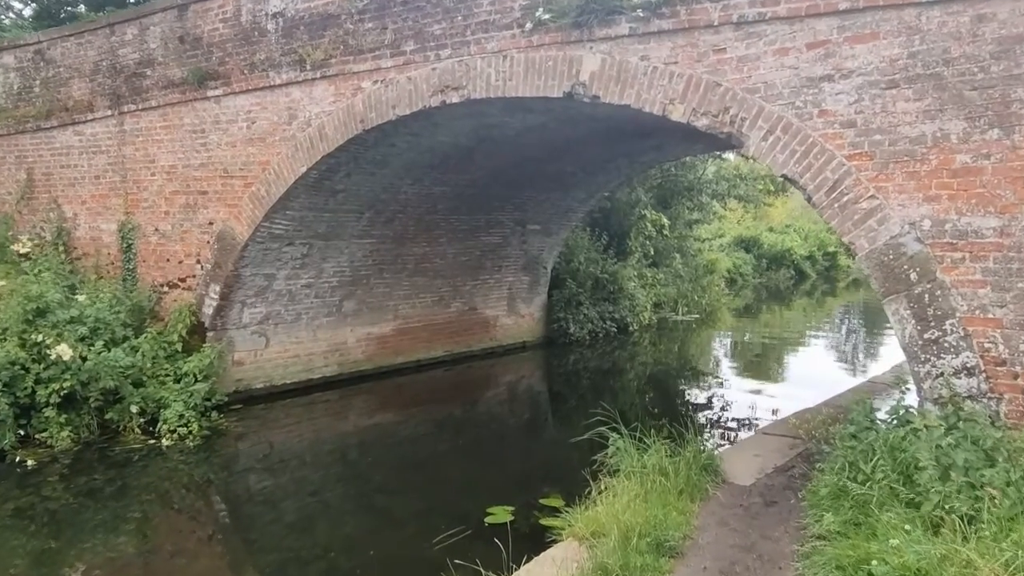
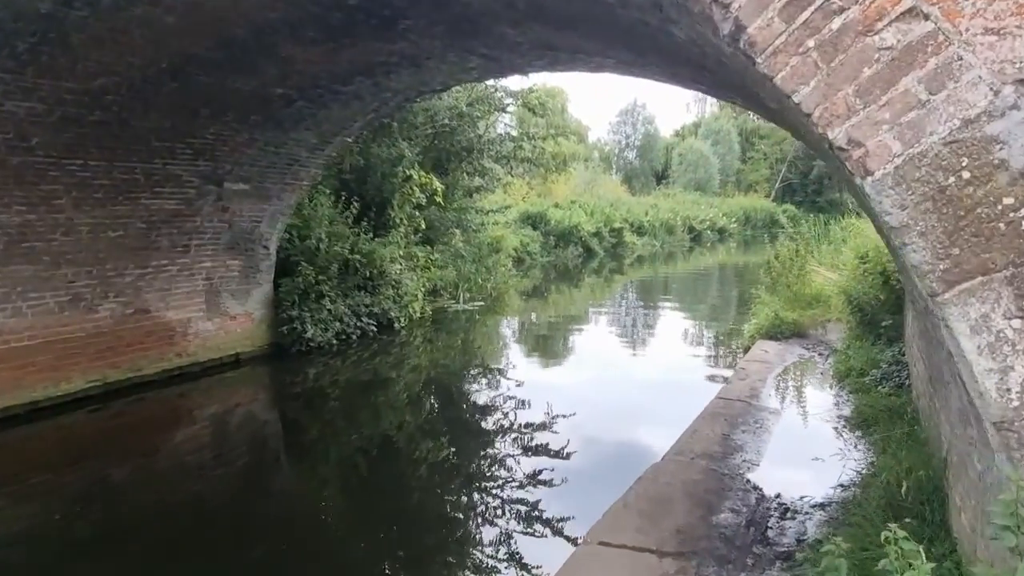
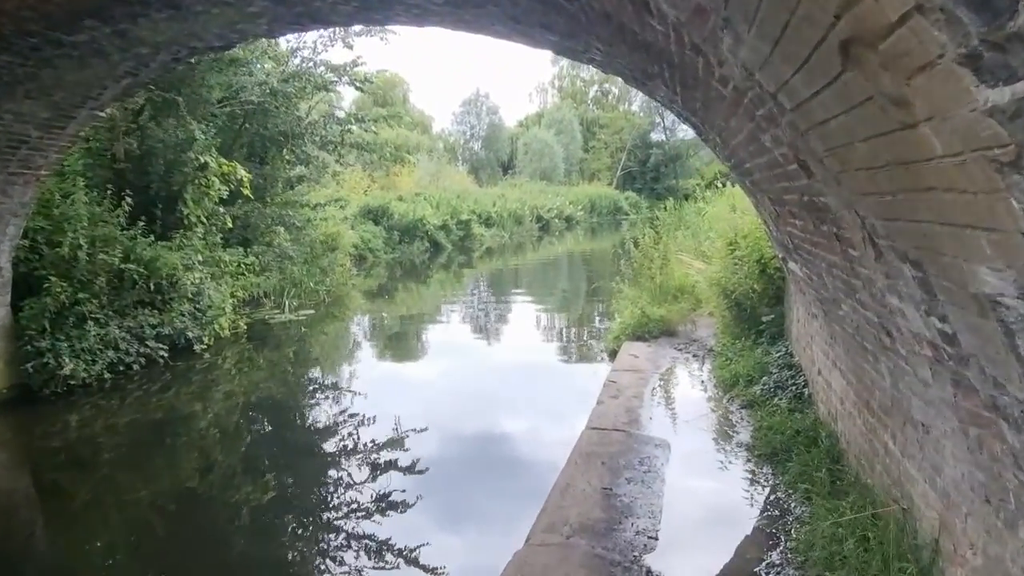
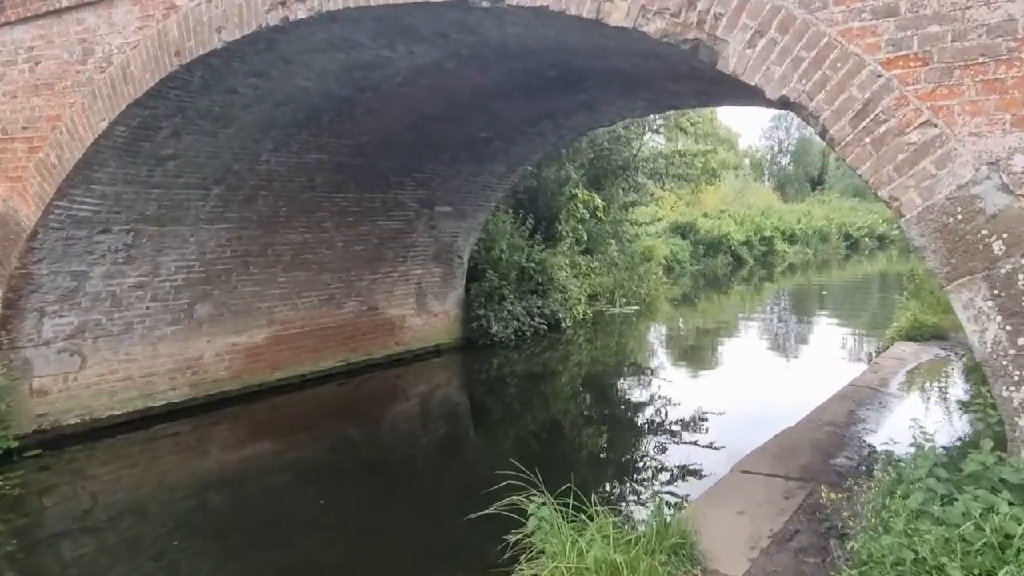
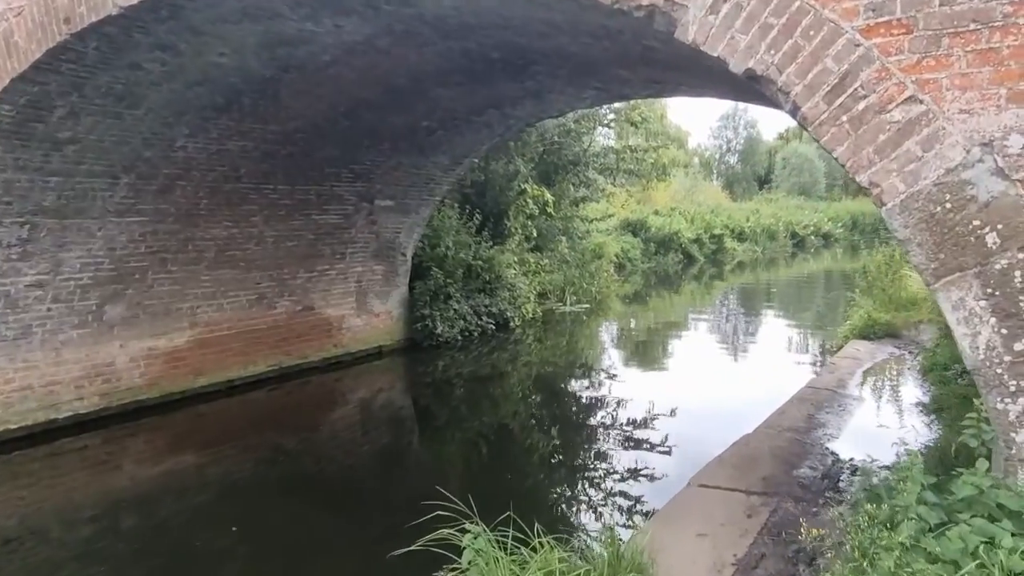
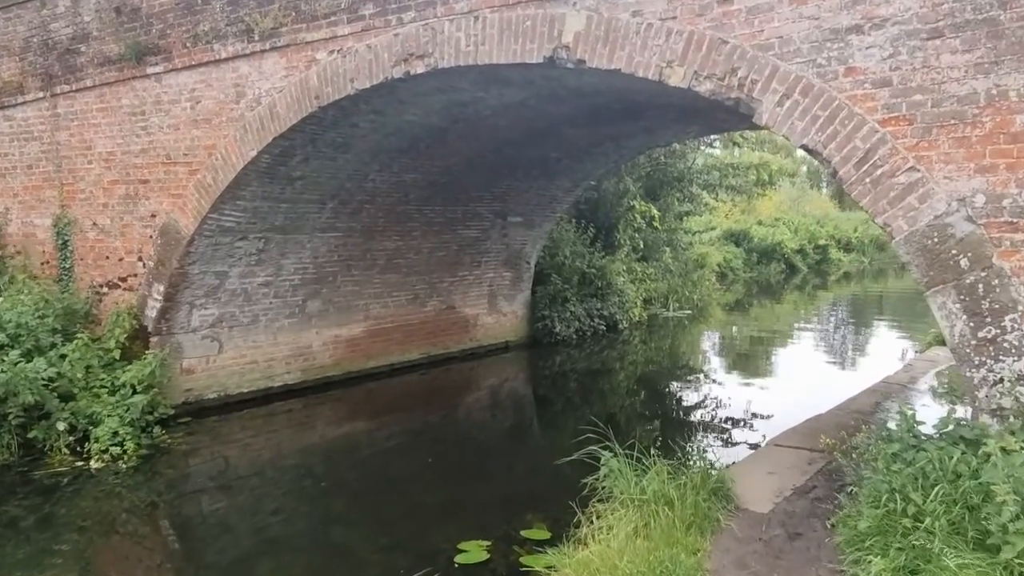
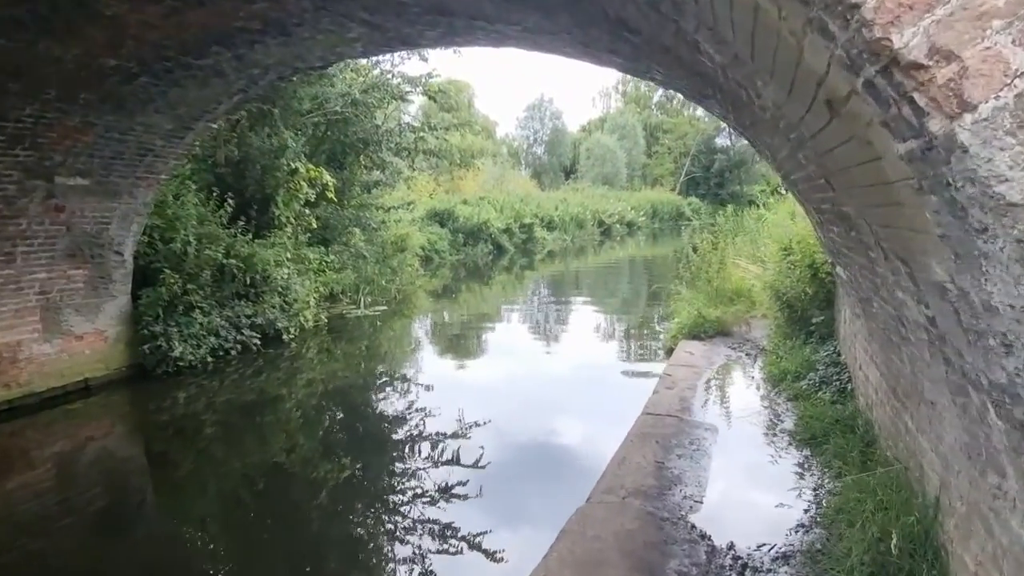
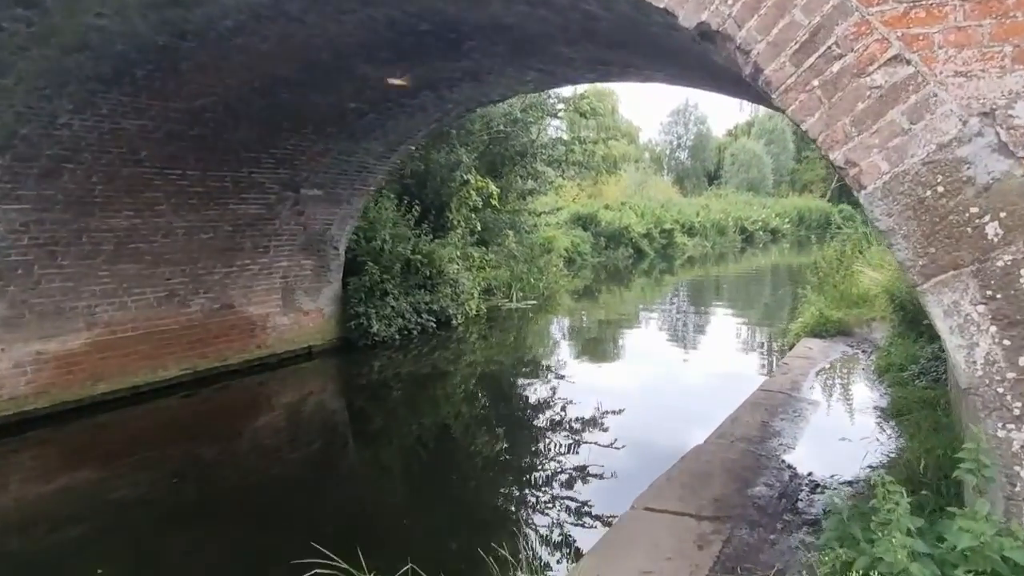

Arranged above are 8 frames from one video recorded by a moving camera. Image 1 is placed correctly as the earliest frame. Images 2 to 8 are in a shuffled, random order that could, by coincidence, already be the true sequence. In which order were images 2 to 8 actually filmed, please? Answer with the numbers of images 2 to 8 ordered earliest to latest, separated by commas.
6, 4, 5, 8, 2, 7, 3
